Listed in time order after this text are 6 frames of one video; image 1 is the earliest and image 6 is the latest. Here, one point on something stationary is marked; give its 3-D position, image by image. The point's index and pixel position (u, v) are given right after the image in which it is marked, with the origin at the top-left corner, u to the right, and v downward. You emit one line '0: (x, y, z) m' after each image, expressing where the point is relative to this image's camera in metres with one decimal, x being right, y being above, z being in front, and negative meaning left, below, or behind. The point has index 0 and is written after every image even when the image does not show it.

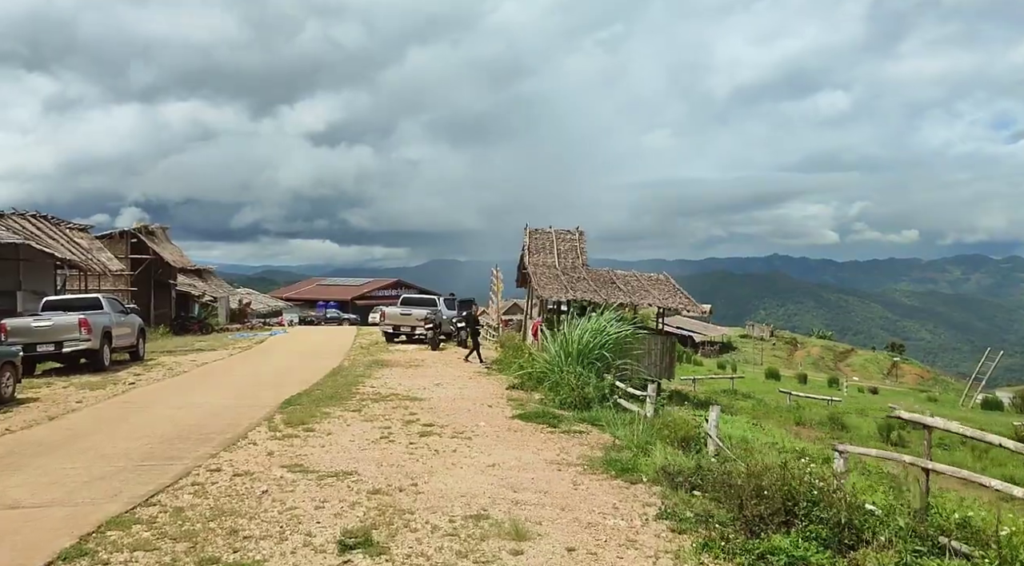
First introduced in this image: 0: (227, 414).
0: (-4.6, -2.1, +12.7) m
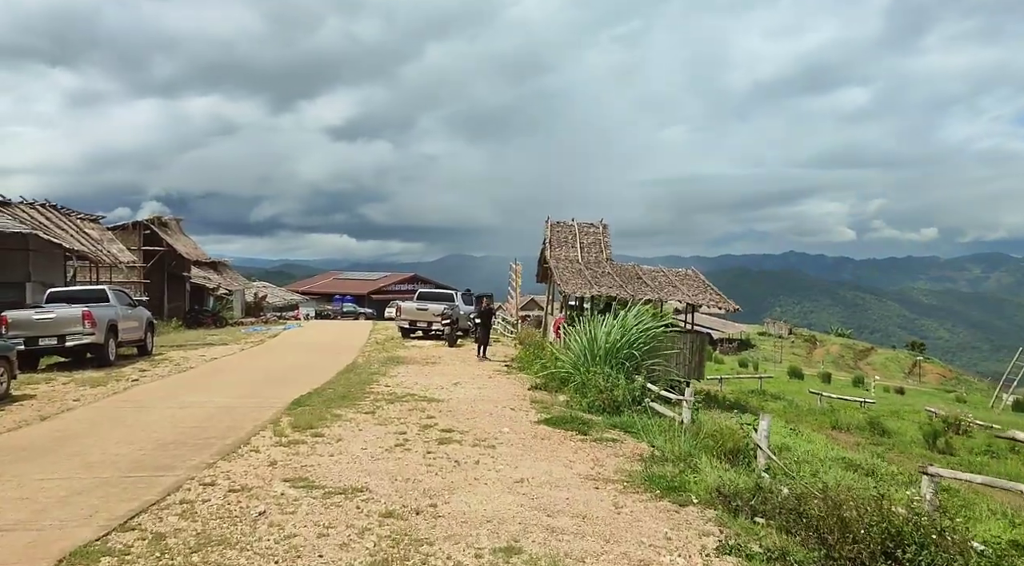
0: (-4.2, -2.0, +11.8) m
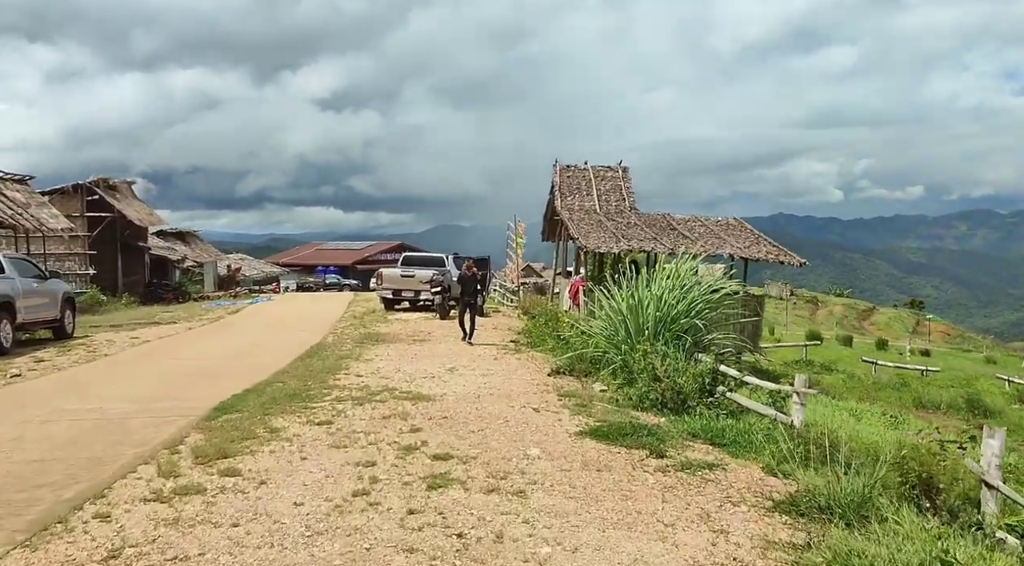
0: (-3.9, -1.5, +7.8) m
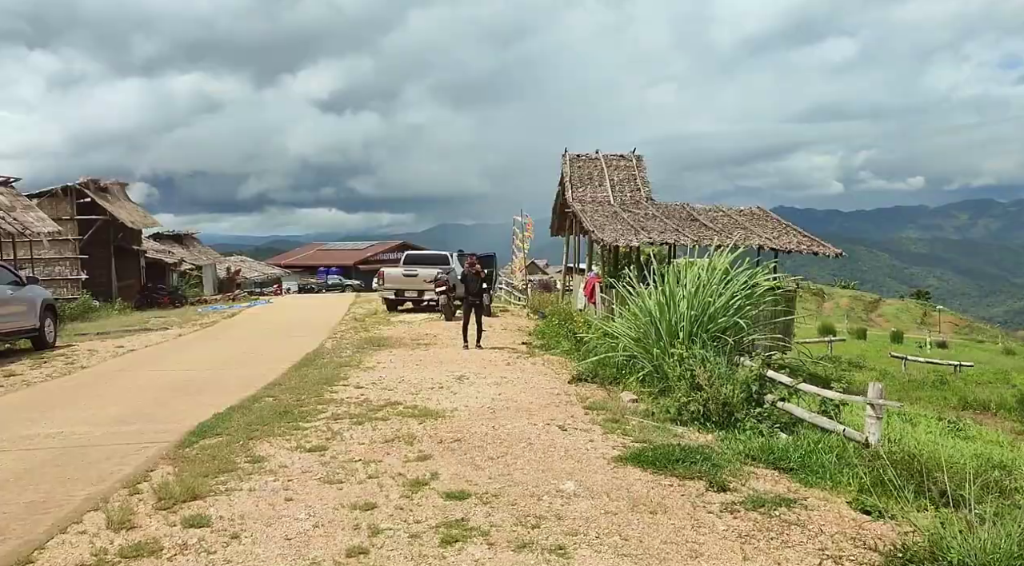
0: (-3.7, -1.5, +6.6) m
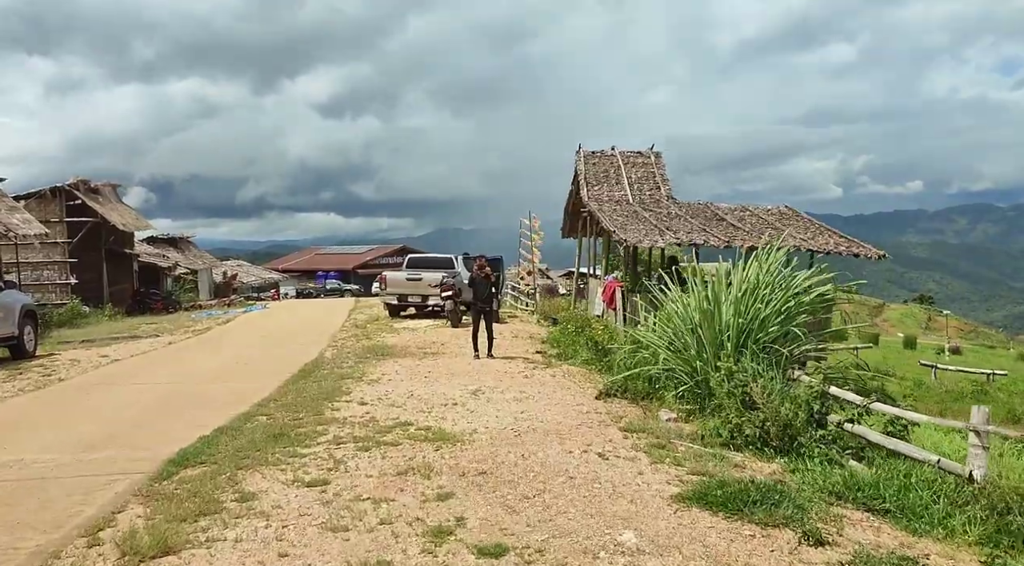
0: (-3.5, -1.6, +5.6) m
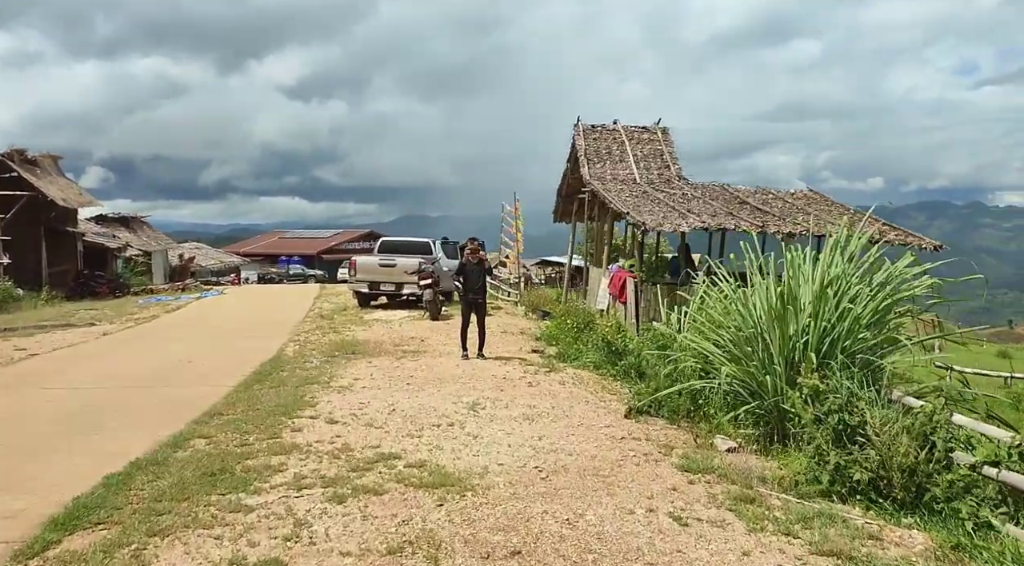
0: (-3.2, -1.5, +3.5) m
